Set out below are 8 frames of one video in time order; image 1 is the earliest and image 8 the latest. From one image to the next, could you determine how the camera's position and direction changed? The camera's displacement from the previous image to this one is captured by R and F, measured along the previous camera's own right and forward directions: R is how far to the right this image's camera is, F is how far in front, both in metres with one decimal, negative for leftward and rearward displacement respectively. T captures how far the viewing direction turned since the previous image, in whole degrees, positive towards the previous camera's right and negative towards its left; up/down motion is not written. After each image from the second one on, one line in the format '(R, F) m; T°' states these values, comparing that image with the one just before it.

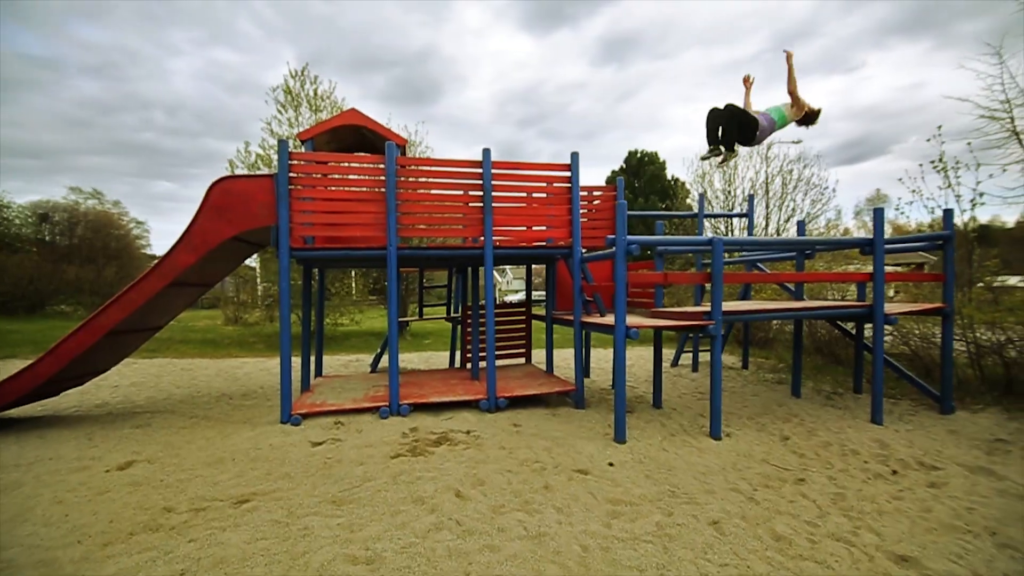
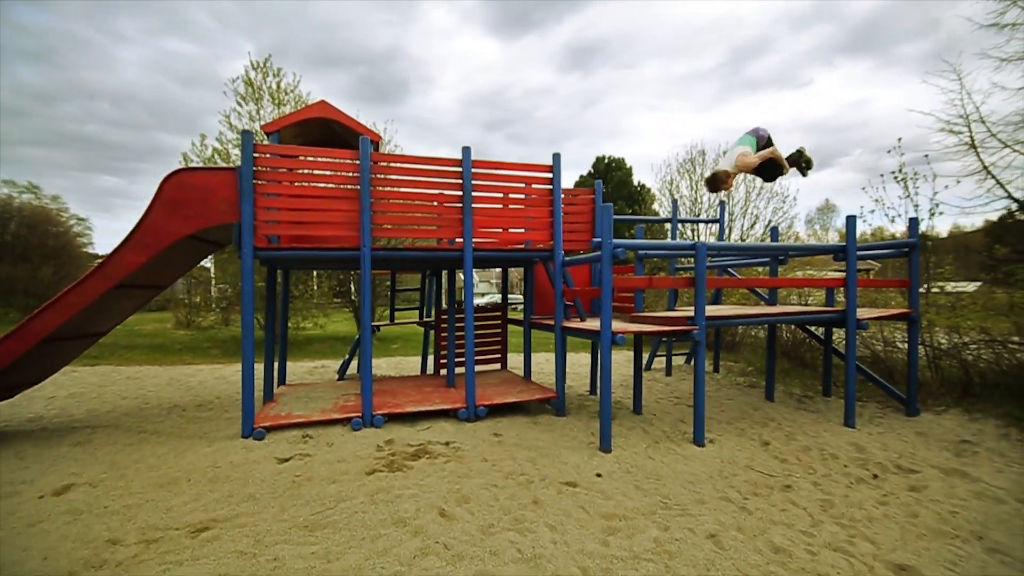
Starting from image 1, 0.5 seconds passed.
(-0.2, +0.2) m; +4°
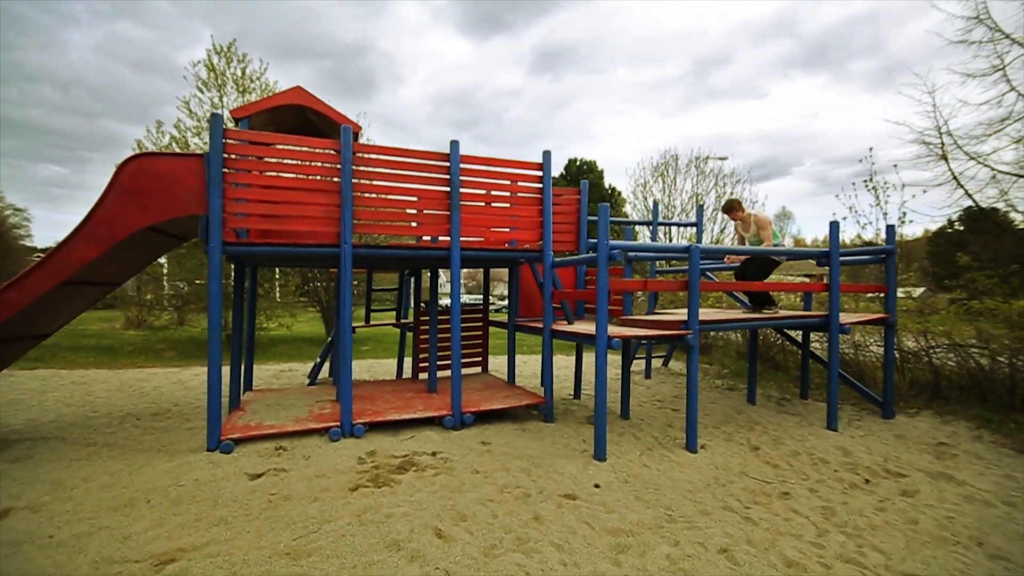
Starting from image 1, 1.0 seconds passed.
(-0.2, +0.2) m; +4°
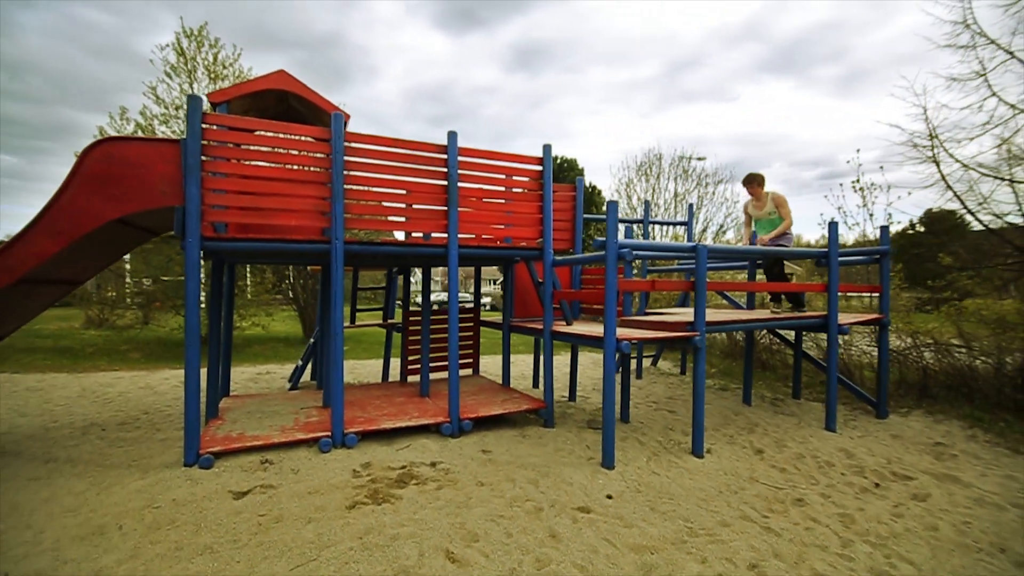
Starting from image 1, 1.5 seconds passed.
(-0.2, +0.2) m; +3°
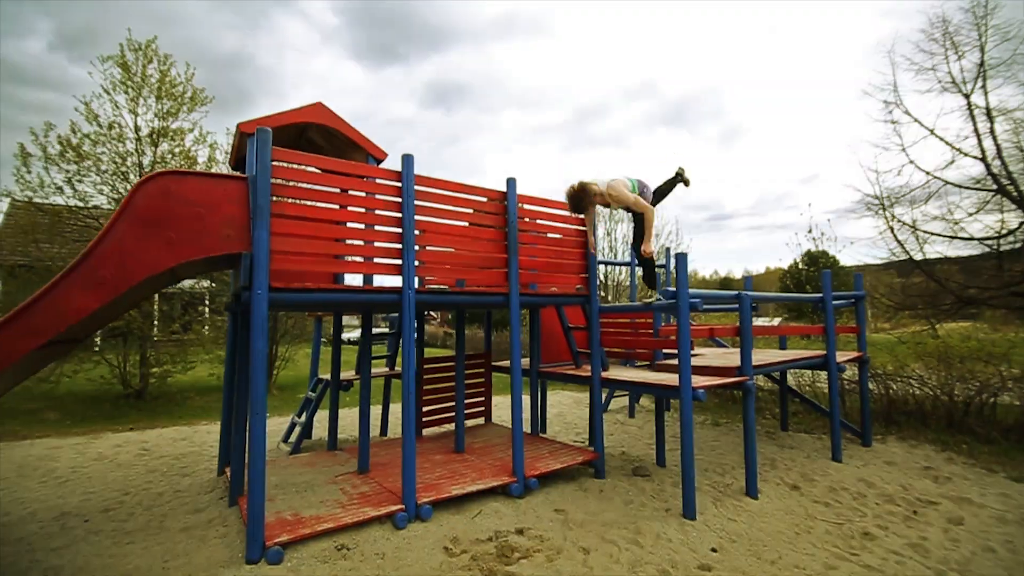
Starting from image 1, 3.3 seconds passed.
(-1.4, +0.2) m; +10°
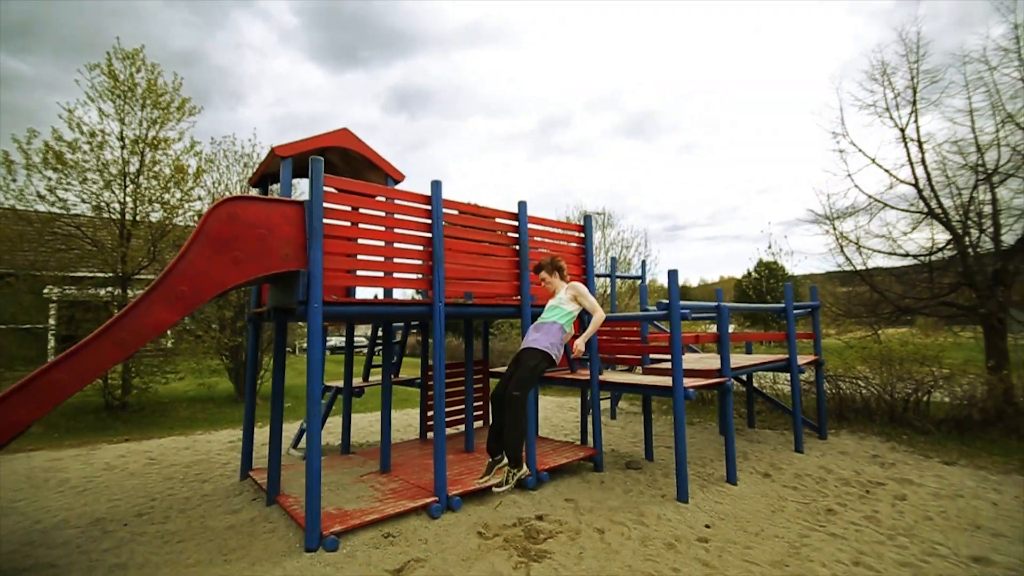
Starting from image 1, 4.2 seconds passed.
(-0.5, -0.5) m; +4°
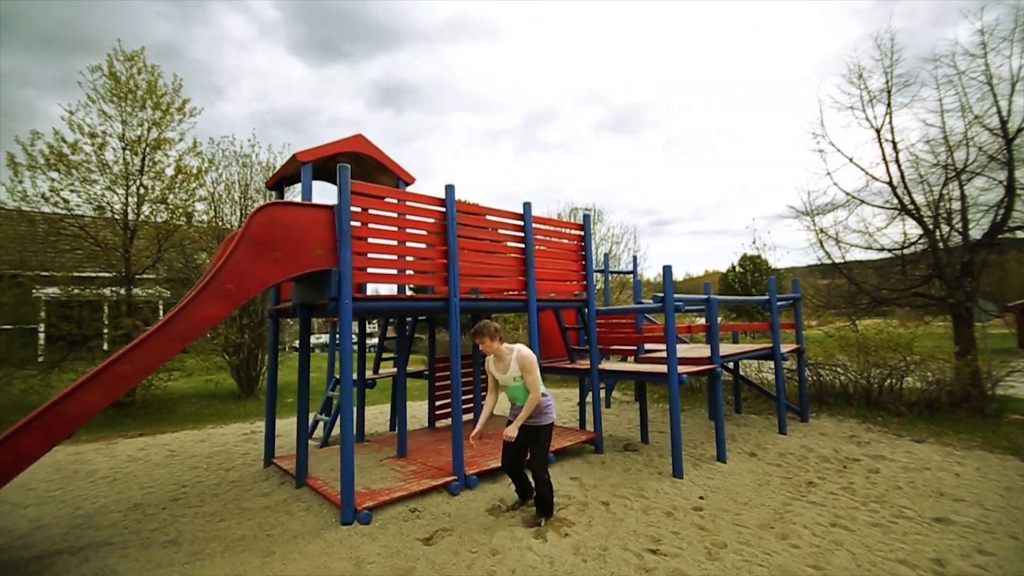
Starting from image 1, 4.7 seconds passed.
(-0.2, -0.4) m; +2°
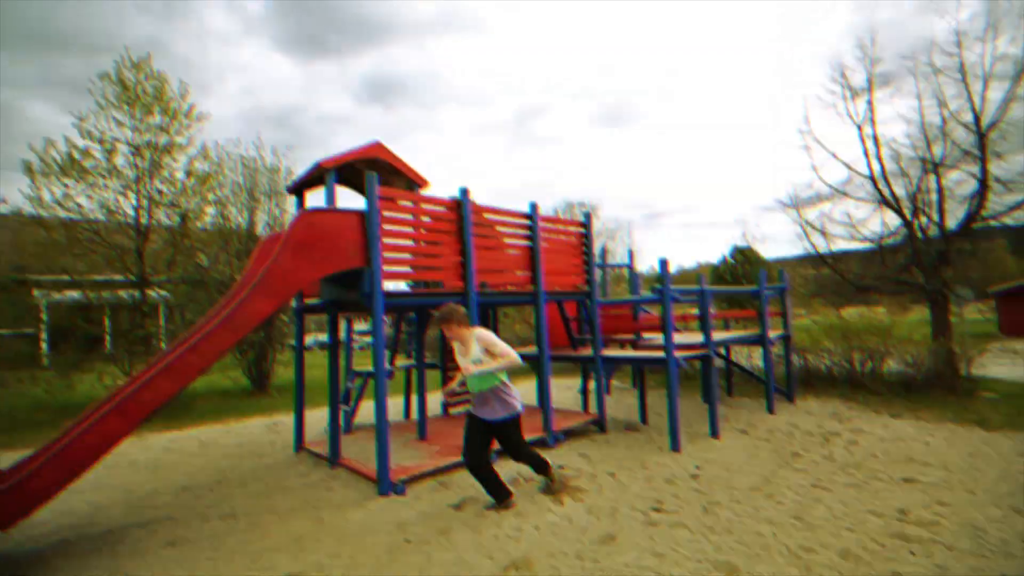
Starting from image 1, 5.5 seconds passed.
(-0.2, -0.4) m; +1°
